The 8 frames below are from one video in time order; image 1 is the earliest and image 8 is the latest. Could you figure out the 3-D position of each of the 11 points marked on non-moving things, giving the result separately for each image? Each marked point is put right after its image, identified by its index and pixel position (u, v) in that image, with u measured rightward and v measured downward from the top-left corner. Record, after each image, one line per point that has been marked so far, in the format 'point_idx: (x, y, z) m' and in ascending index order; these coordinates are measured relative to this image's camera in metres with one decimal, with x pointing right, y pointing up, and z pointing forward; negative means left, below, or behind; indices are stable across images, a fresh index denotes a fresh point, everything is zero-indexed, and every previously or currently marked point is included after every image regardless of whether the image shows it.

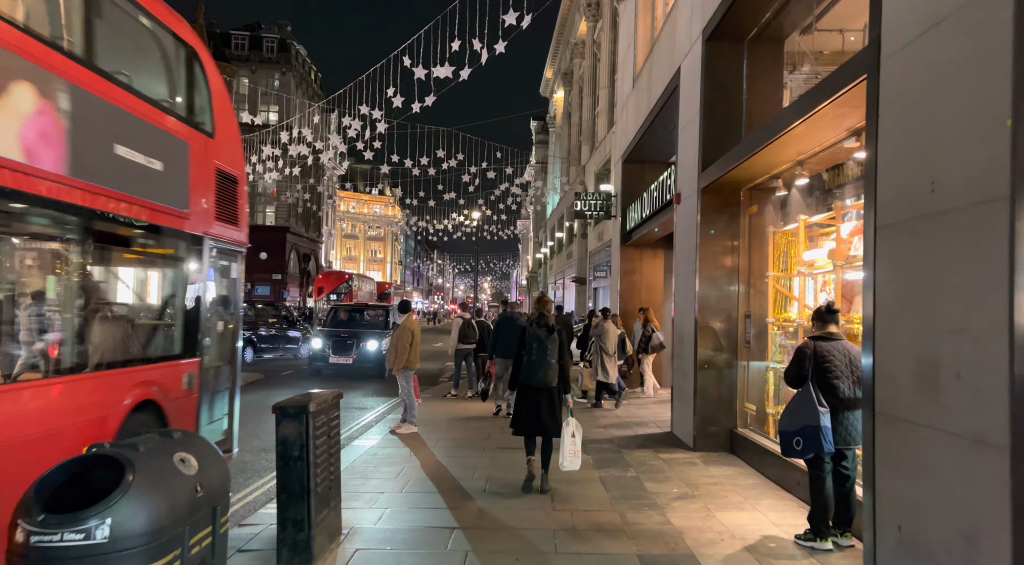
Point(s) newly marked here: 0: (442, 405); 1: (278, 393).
0: (-1.2, -2.3, +15.0) m
1: (-4.2, -2.2, +14.4) m
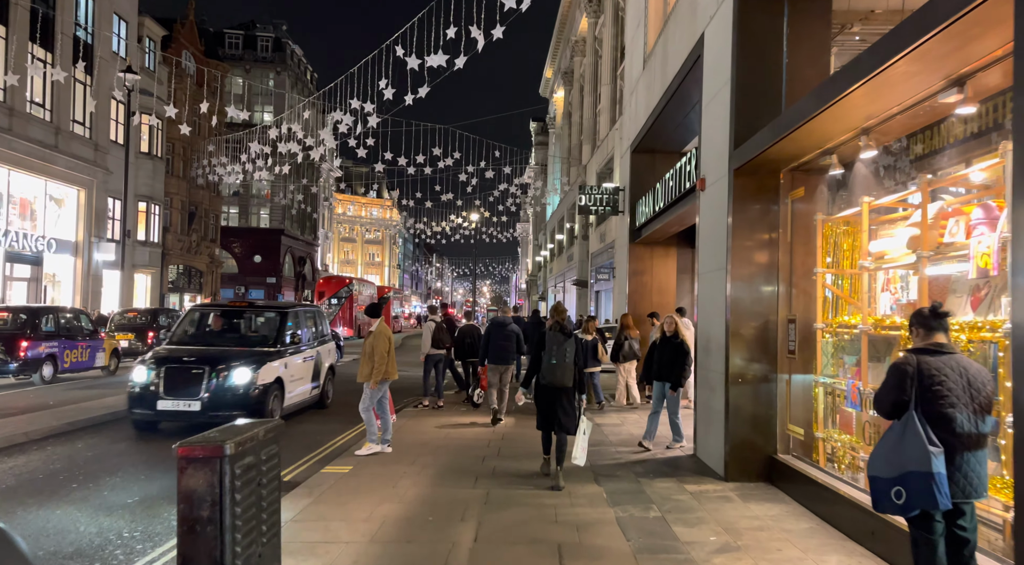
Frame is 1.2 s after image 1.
0: (-1.3, -2.3, +13.5) m
1: (-4.3, -2.2, +13.0) m
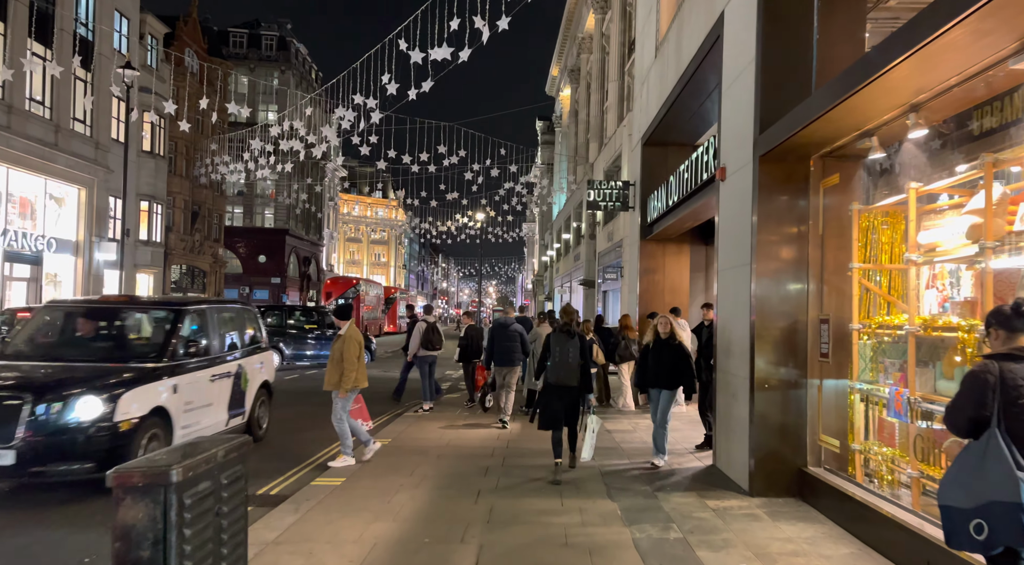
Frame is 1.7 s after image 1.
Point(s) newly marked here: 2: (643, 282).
0: (-1.2, -2.3, +12.9) m
1: (-4.2, -2.2, +12.4) m
2: (+2.6, 0.0, +15.4) m
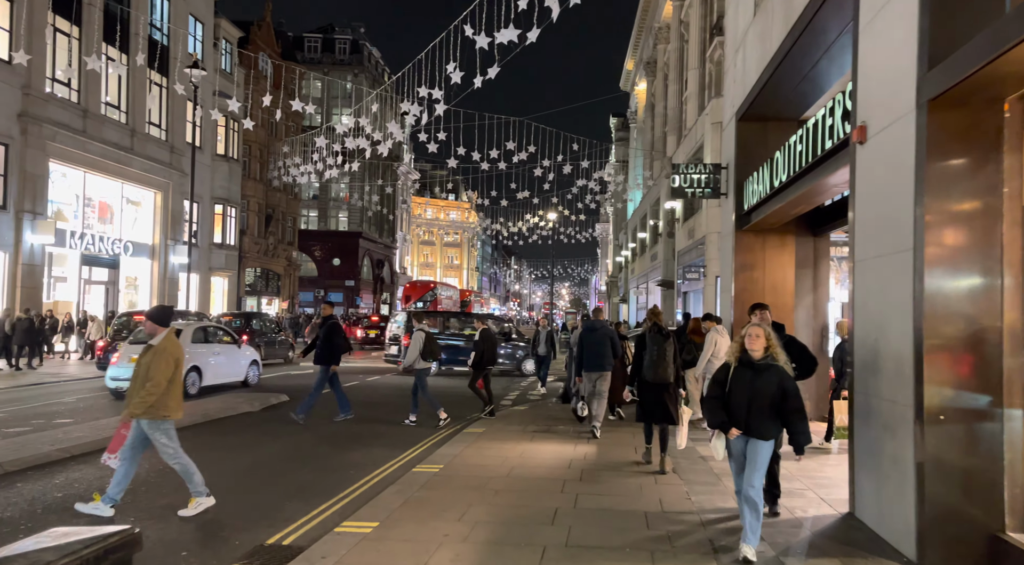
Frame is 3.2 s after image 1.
0: (-0.1, -2.2, +11.3) m
1: (-3.2, -2.1, +11.0) m
2: (+3.8, 0.0, +13.5) m
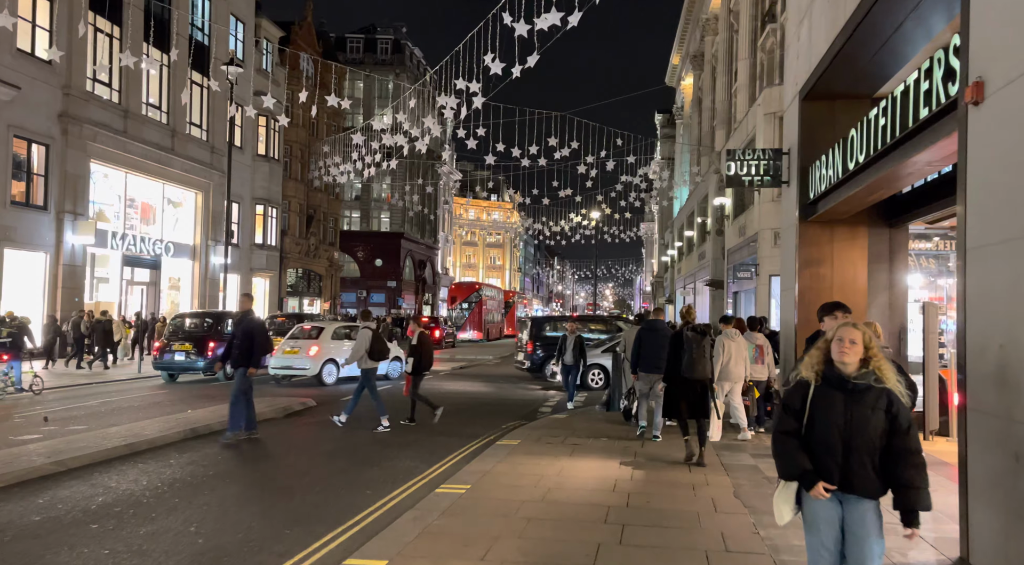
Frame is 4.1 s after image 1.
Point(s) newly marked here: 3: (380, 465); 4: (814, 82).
0: (+0.4, -2.2, +10.2) m
1: (-2.7, -2.1, +10.1) m
2: (+4.4, +0.1, +12.2) m
3: (-1.5, -2.1, +9.3) m
4: (+4.3, +2.8, +11.5) m
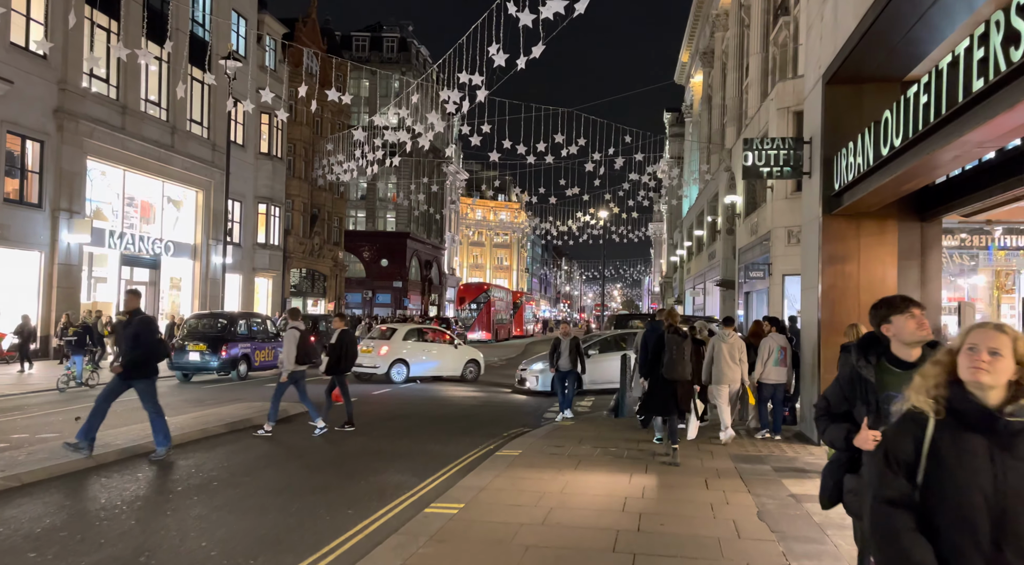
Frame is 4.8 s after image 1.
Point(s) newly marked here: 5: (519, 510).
0: (+0.4, -2.2, +9.4) m
1: (-2.7, -2.1, +9.3) m
2: (+4.5, +0.1, +11.3) m
3: (-1.5, -2.1, +8.5) m
4: (+4.3, +2.9, +10.6) m
5: (0.0, -2.0, +7.0) m
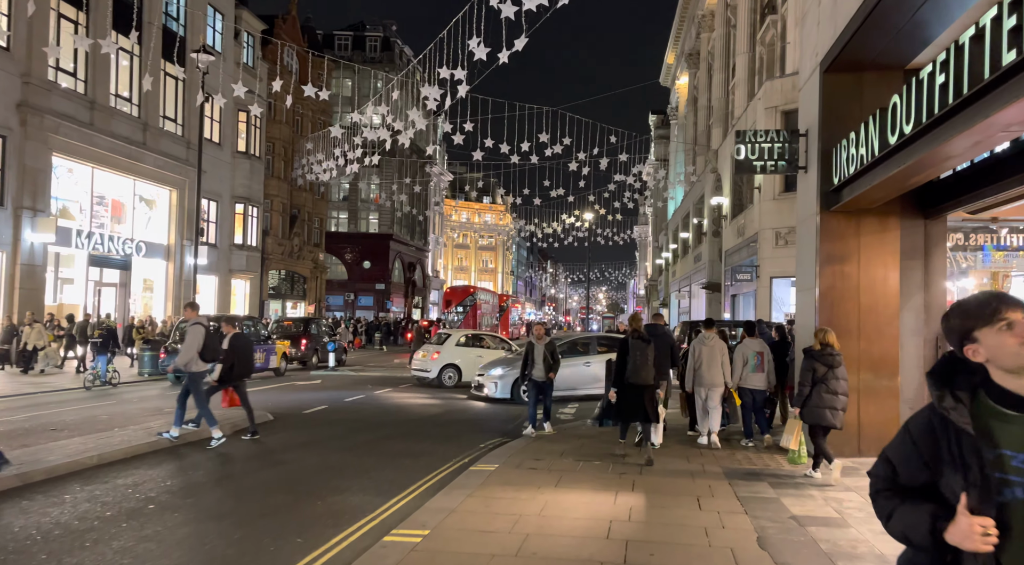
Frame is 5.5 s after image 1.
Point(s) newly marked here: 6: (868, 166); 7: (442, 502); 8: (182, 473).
0: (+0.1, -2.2, +8.6) m
1: (-2.9, -2.1, +8.5) m
2: (+4.2, +0.1, +10.6) m
3: (-1.8, -2.1, +7.7) m
4: (+4.0, +2.9, +9.9) m
5: (-0.2, -2.0, +6.2) m
6: (+4.0, +1.3, +9.0) m
7: (-0.7, -2.1, +7.6) m
8: (-3.5, -2.0, +8.5) m
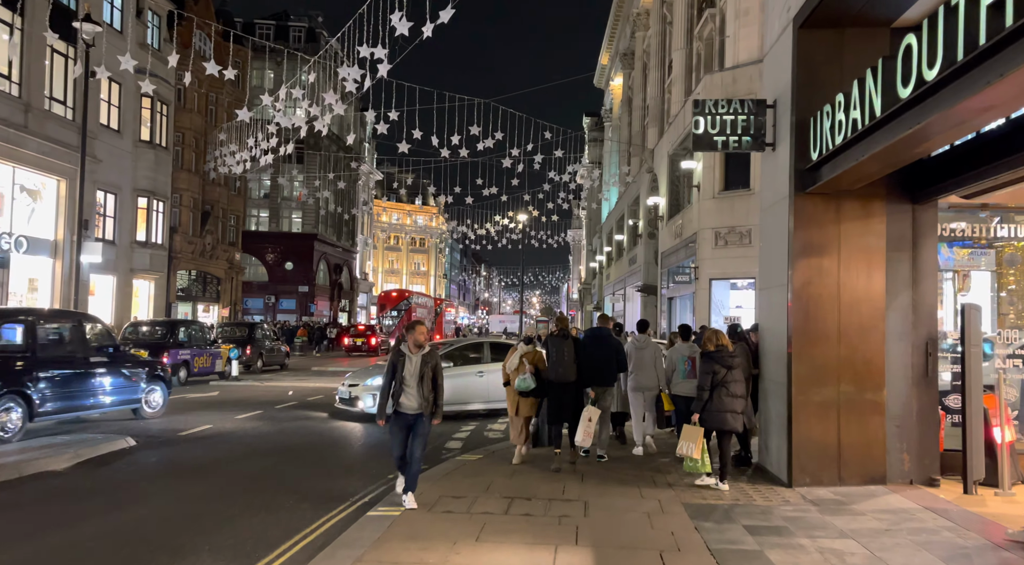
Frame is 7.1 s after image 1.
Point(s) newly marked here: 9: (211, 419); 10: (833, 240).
0: (-0.6, -2.1, +6.5) m
1: (-3.7, -2.0, +6.2) m
2: (+3.2, +0.1, +8.9) m
3: (-2.5, -2.0, +5.5) m
4: (+3.2, +2.9, +8.2) m
5: (-0.8, -1.9, +4.1) m
6: (+3.2, +1.4, +7.3) m
7: (-1.3, -2.0, +5.5) m
8: (-4.3, -1.9, +6.2) m
9: (-5.1, -2.3, +13.5) m
10: (+3.6, +0.5, +8.9) m
